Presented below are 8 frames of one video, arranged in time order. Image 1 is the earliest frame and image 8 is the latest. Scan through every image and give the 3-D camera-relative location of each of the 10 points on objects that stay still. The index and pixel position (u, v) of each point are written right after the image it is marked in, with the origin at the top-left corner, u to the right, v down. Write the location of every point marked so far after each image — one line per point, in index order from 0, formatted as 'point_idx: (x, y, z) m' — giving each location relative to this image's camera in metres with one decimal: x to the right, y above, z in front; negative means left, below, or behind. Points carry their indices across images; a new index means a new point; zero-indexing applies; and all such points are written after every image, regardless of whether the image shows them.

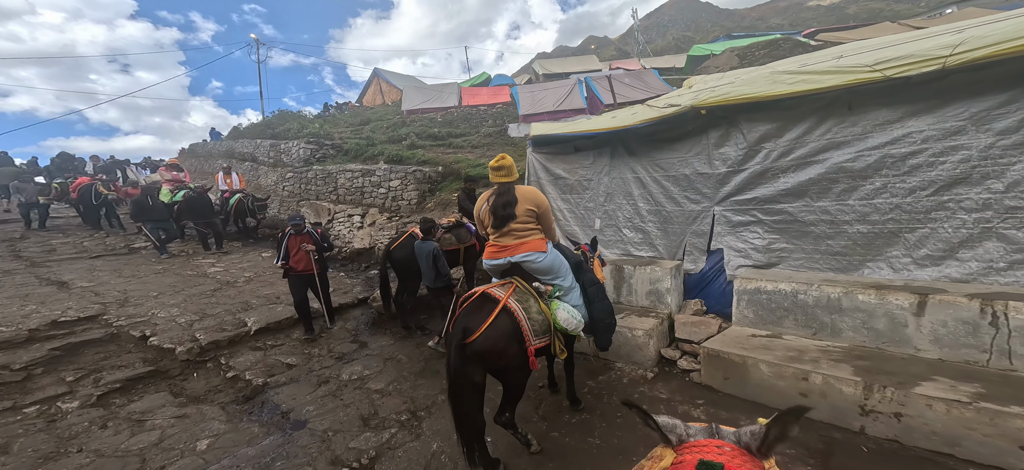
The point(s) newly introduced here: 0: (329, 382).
0: (-2.2, -1.7, +4.9) m
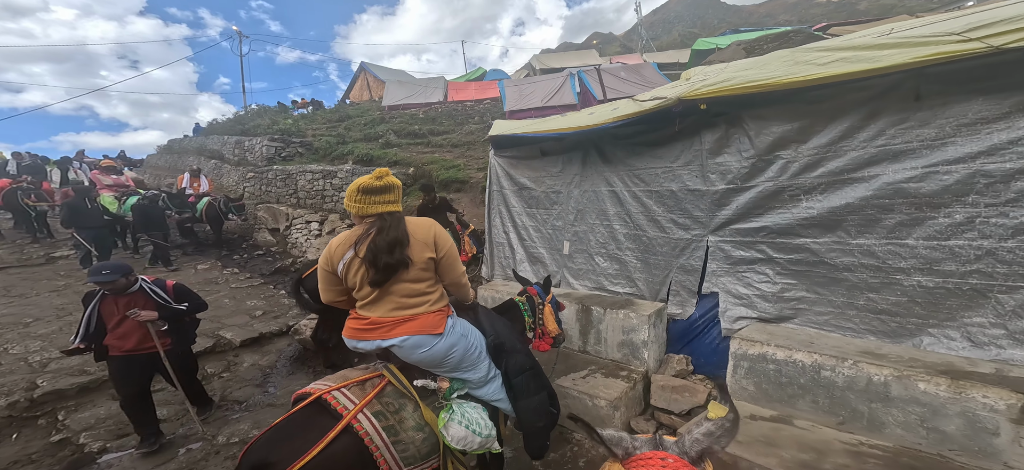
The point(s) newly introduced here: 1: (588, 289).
0: (-2.9, -2.0, +3.8) m
1: (+0.9, -0.6, +4.8) m
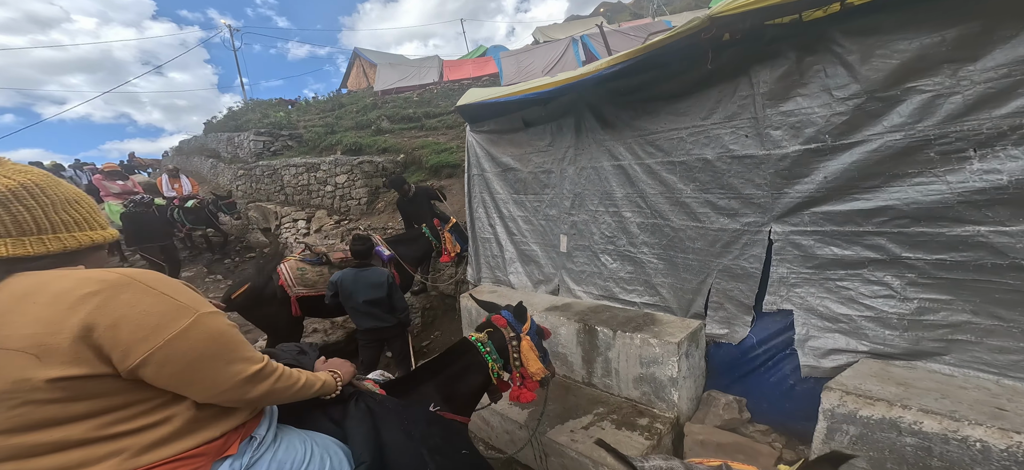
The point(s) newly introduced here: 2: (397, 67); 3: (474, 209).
0: (-3.0, -2.1, +2.8) m
1: (+0.7, -0.6, +3.6) m
2: (-5.4, +7.9, +19.4) m
3: (-0.5, +0.3, +4.9) m
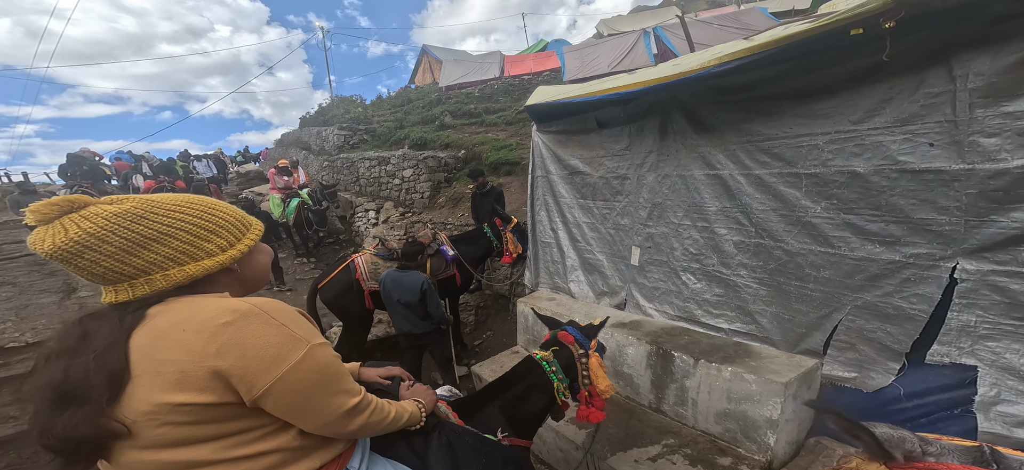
0: (-2.5, -2.1, +2.9) m
1: (+1.4, -0.7, +3.3) m
2: (-2.5, +8.2, +19.5) m
3: (+0.3, +0.3, +4.6) m
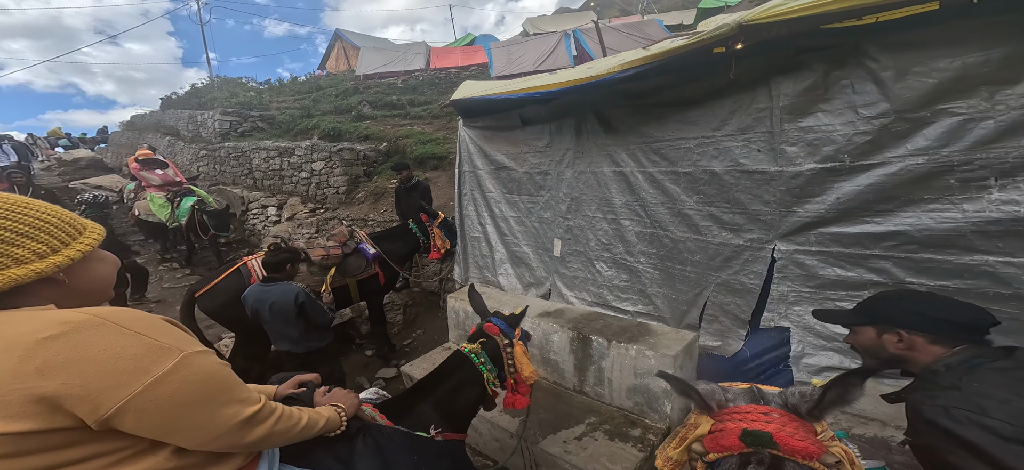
0: (-3.1, -2.1, +2.7) m
1: (+0.7, -0.6, +3.6) m
2: (-5.9, +8.4, +18.9) m
3: (-0.6, +0.3, +4.8) m
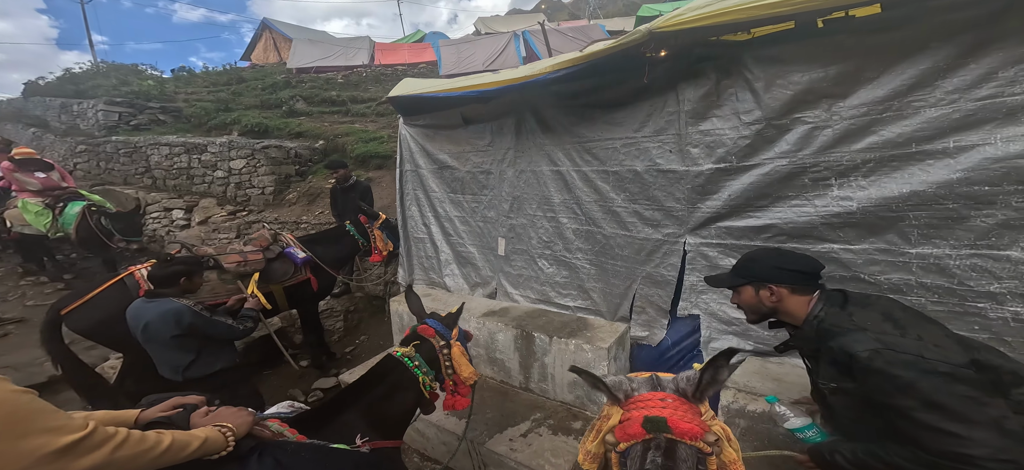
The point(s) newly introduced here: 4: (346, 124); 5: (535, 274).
0: (-3.4, -2.2, +2.4) m
1: (+0.2, -0.6, +3.7) m
2: (-8.0, +8.2, +18.3) m
3: (-1.2, +0.3, +4.7) m
4: (-4.2, +2.9, +11.2) m
5: (+0.2, -0.3, +3.6) m
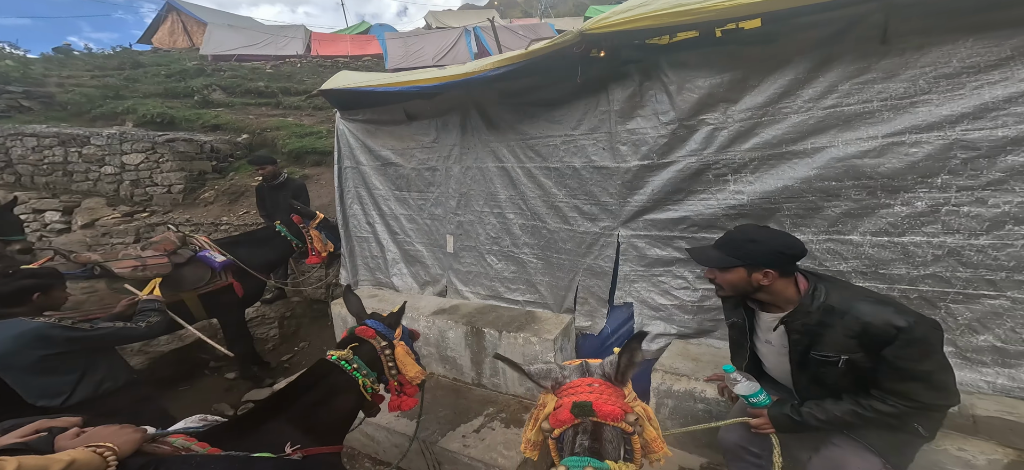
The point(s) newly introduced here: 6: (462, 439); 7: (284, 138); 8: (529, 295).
0: (-3.6, -2.3, +2.1) m
1: (-0.3, -0.6, +3.7) m
2: (-10.1, +8.1, +17.3) m
3: (-1.8, +0.3, +4.6) m
4: (-5.5, +2.8, +10.7) m
5: (-0.2, -0.3, +3.6) m
6: (-0.4, -1.4, +2.8) m
7: (-4.6, +2.0, +9.1) m
8: (+0.1, -0.5, +3.4) m
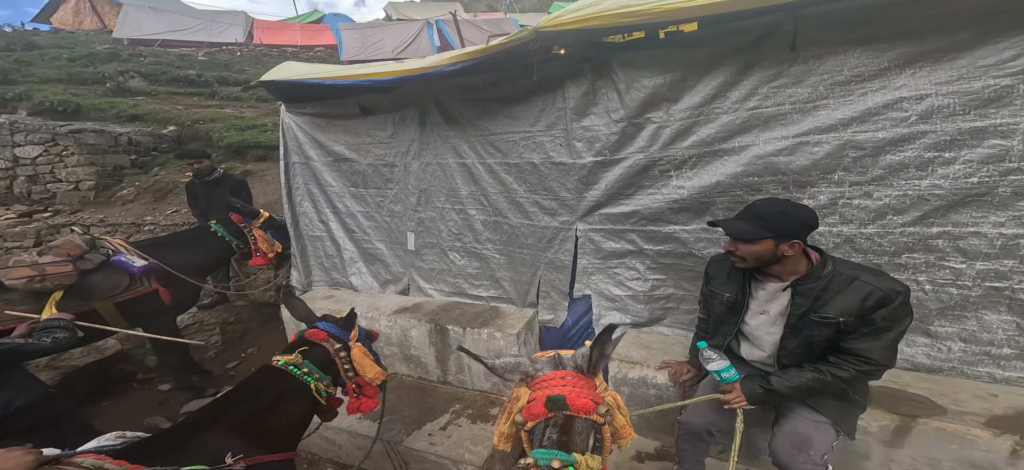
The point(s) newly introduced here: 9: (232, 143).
0: (-3.8, -2.3, +1.7) m
1: (-0.6, -0.5, +3.7) m
2: (-11.9, +8.0, +16.2) m
3: (-2.2, +0.3, +4.4) m
4: (-6.5, +2.8, +10.1) m
5: (-0.6, -0.3, +3.6) m
6: (-0.6, -1.4, +2.8) m
7: (-5.4, +2.0, +8.6) m
8: (-0.2, -0.5, +3.4) m
9: (-5.1, +1.7, +8.2) m
